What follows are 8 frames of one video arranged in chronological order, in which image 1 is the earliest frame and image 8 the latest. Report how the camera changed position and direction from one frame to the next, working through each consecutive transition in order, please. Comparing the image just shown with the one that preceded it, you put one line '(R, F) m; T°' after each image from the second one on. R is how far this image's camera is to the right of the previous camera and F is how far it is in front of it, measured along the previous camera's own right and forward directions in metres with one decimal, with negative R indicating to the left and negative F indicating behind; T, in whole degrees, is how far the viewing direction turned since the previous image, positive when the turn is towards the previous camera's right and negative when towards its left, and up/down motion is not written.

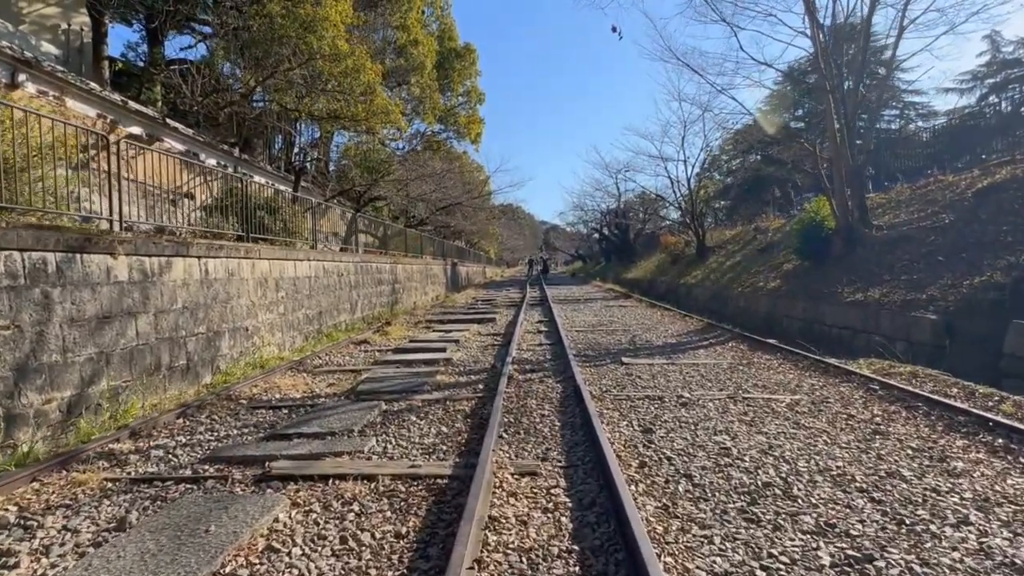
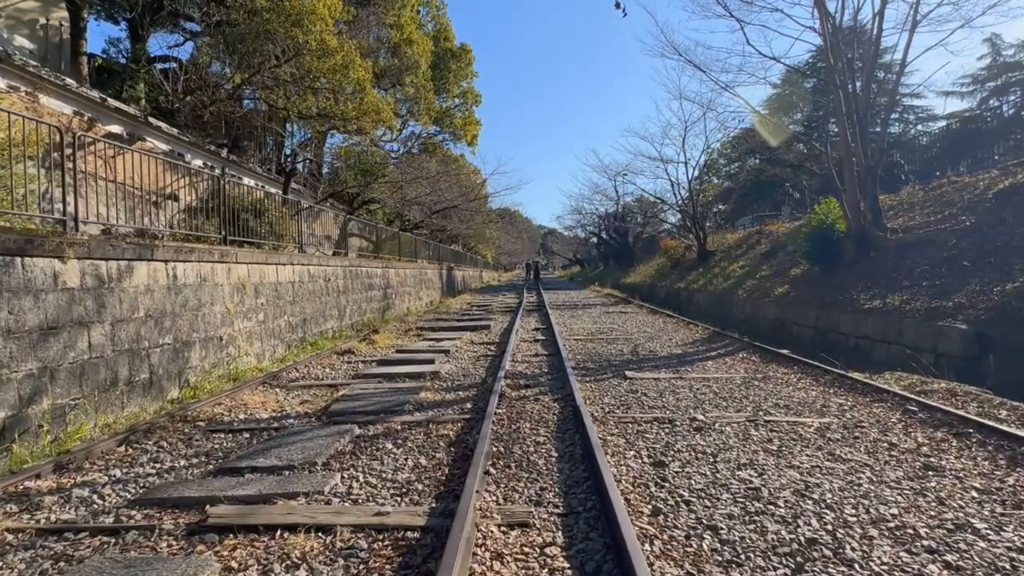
(0.0, +0.5) m; 0°
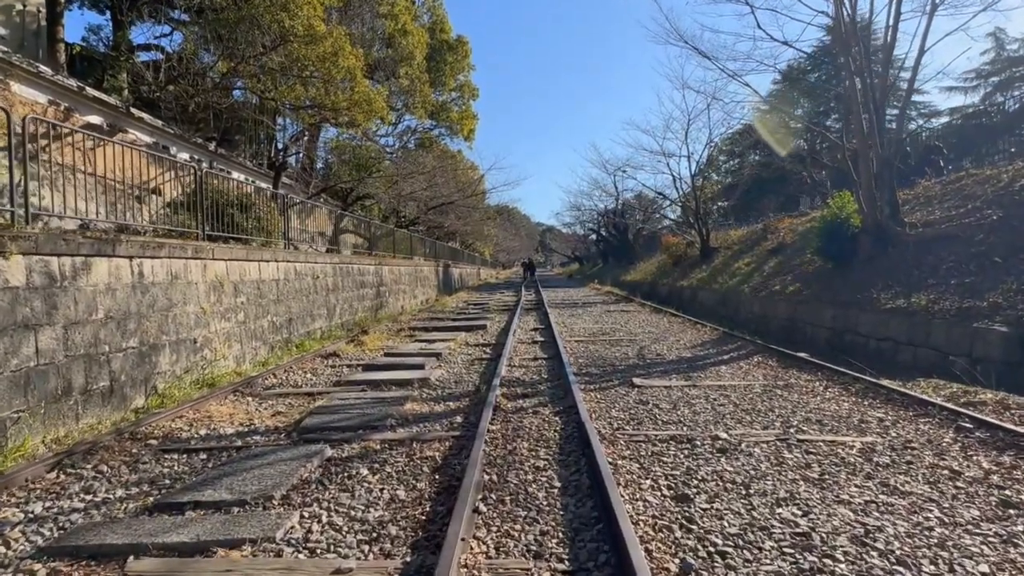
(0.0, +0.5) m; 0°
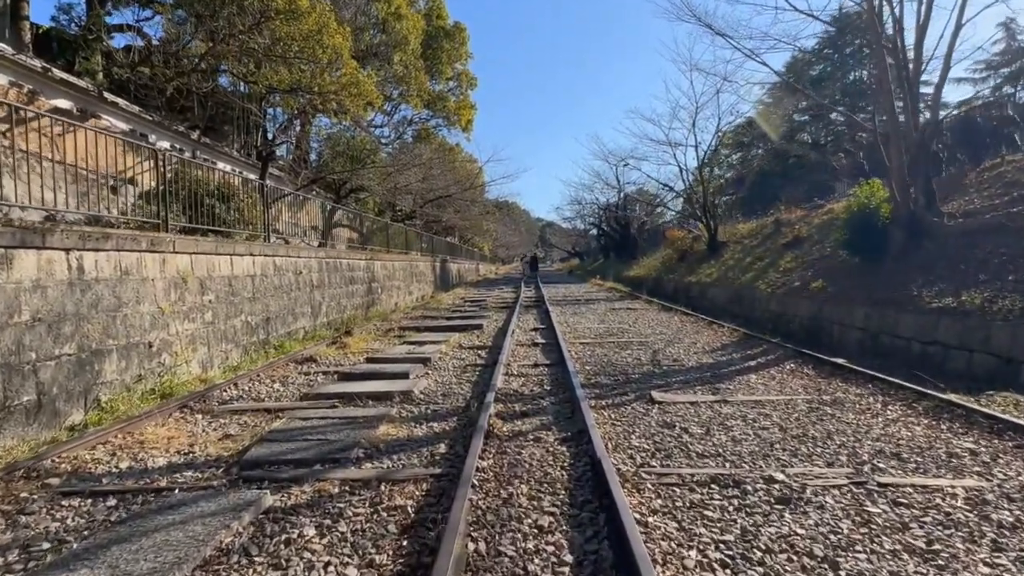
(0.0, +0.8) m; 0°
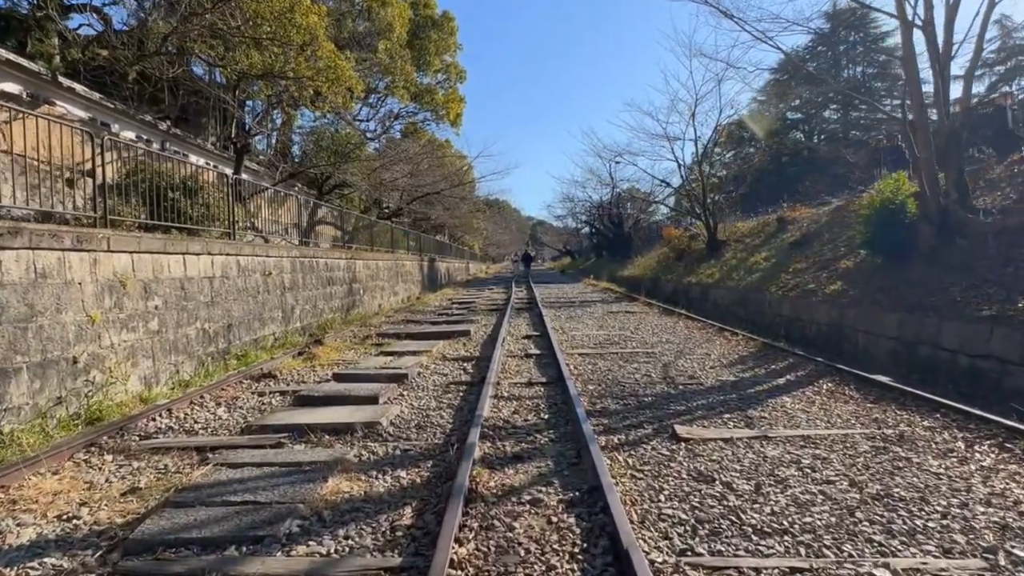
(0.0, +0.9) m; +1°
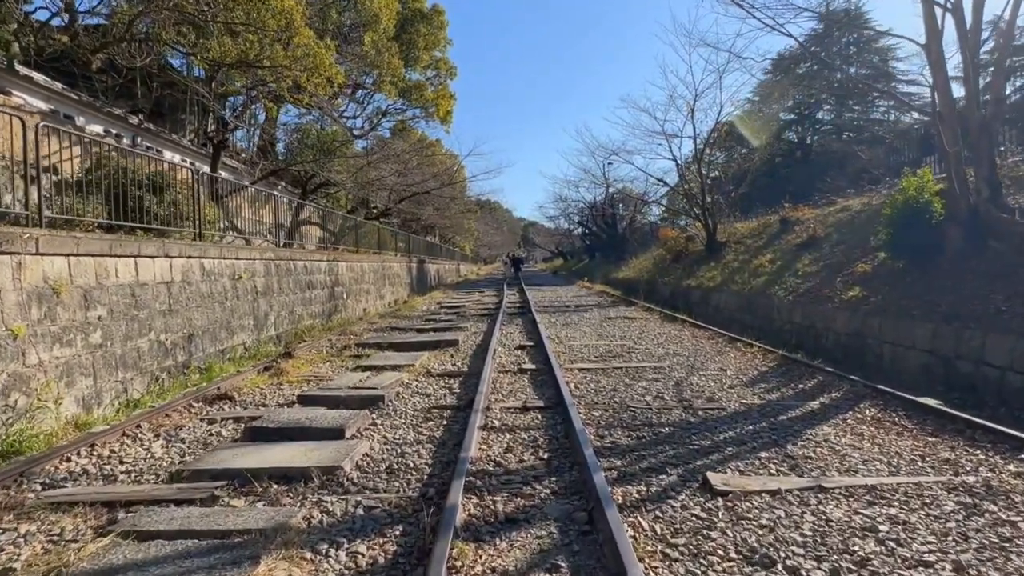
(0.0, +0.7) m; +1°
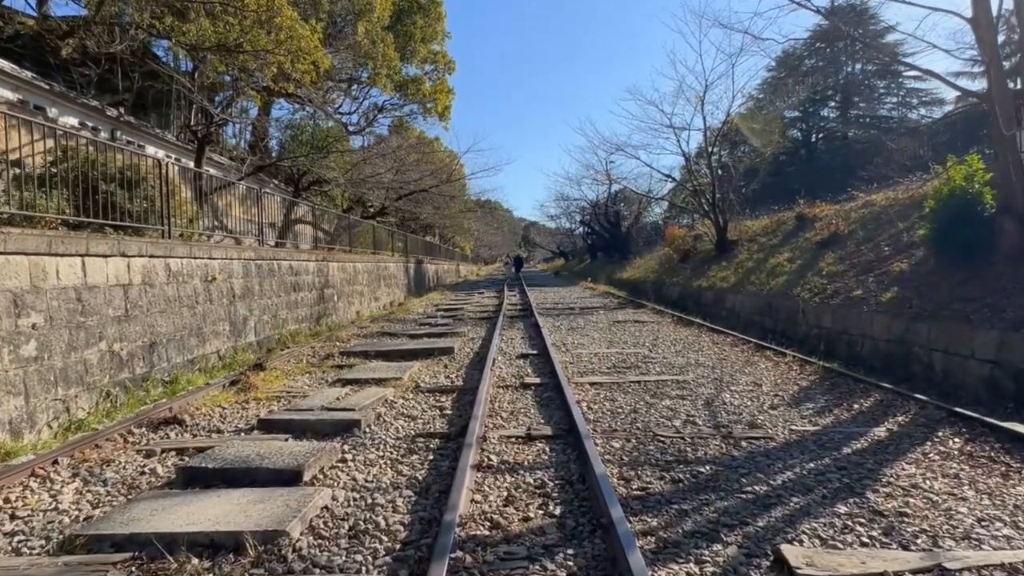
(0.0, +0.8) m; 0°
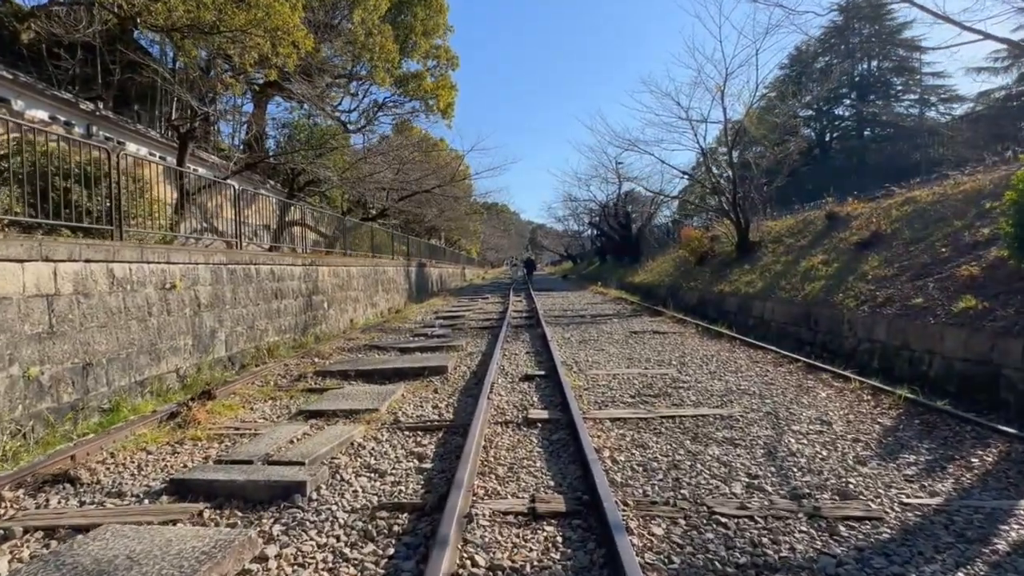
(0.0, +1.1) m; -1°
